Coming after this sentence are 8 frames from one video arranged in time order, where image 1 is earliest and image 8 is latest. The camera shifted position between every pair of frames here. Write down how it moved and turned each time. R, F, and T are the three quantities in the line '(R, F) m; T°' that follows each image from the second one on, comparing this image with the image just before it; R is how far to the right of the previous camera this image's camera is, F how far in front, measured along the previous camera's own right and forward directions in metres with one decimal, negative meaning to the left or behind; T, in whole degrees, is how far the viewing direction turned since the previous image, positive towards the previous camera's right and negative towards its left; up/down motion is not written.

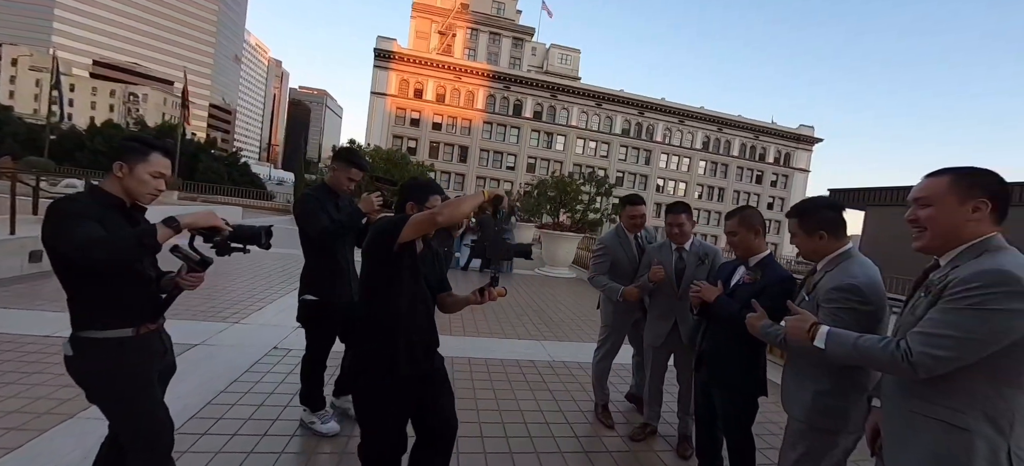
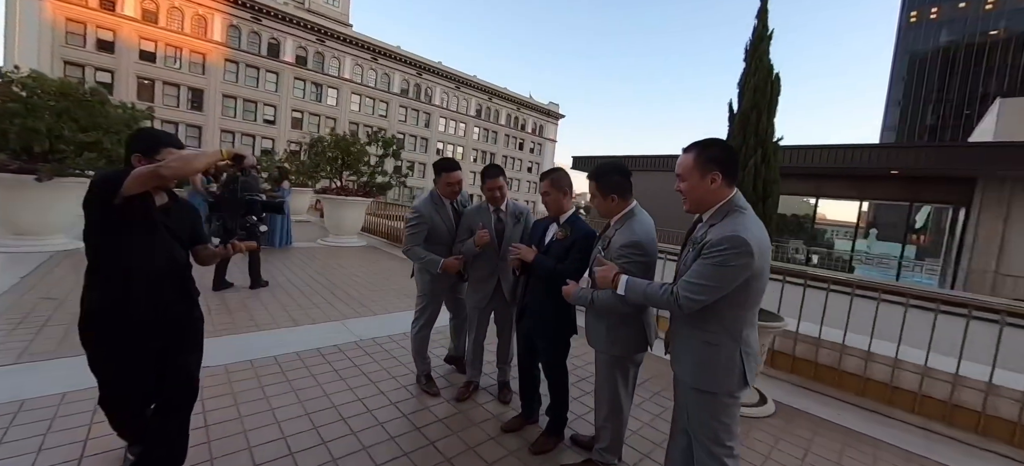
(-0.1, +0.2) m; +31°
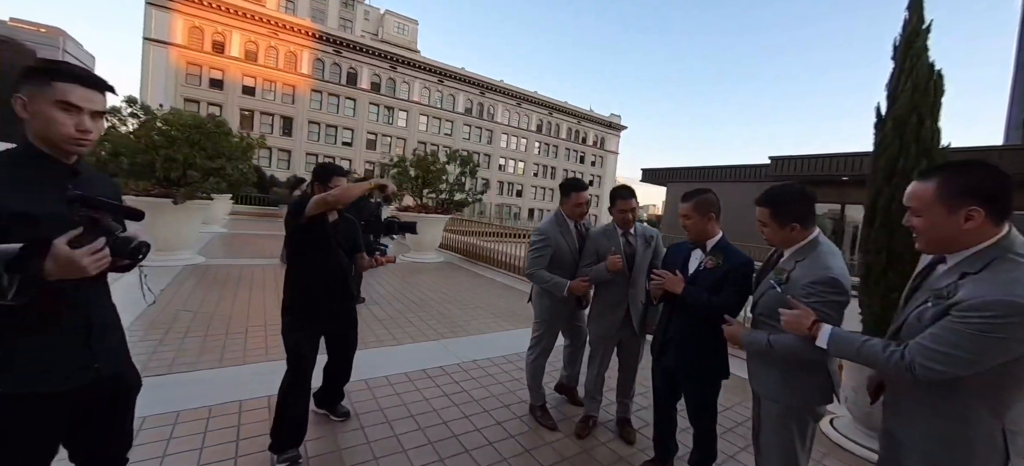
(-0.5, +0.1) m; -8°
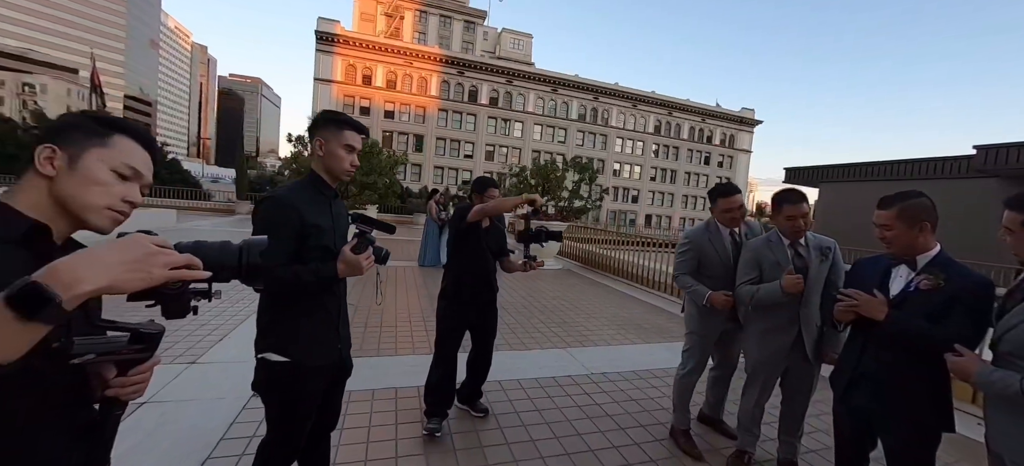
(-0.2, -0.1) m; -17°
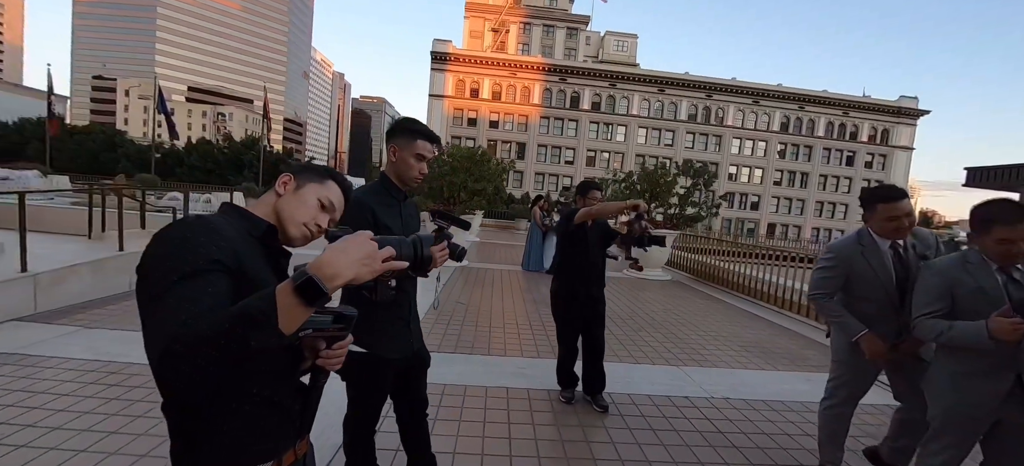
(-0.2, -0.1) m; -15°
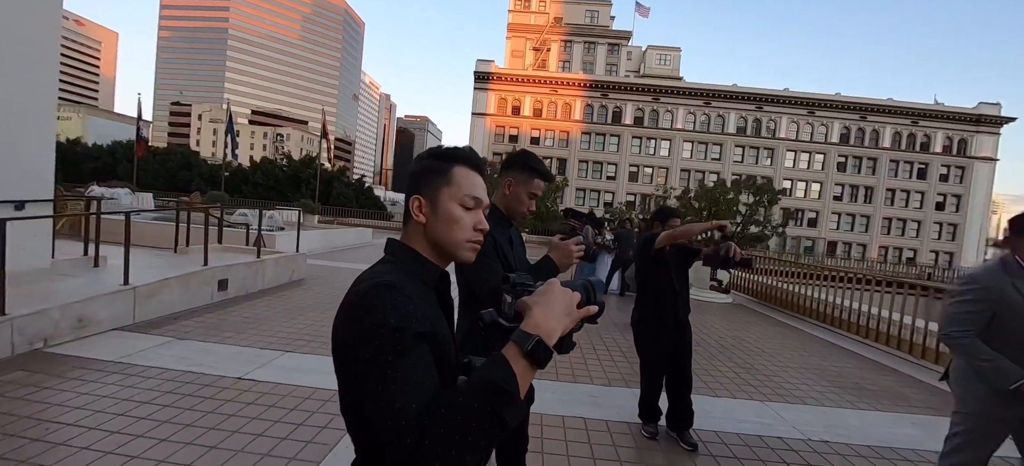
(-0.4, 0.0) m; -5°
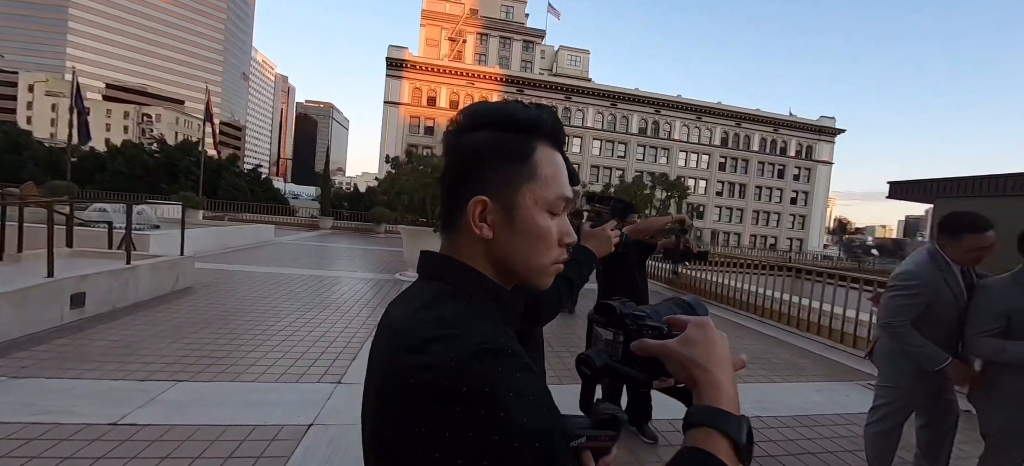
(-0.3, +0.3) m; +12°
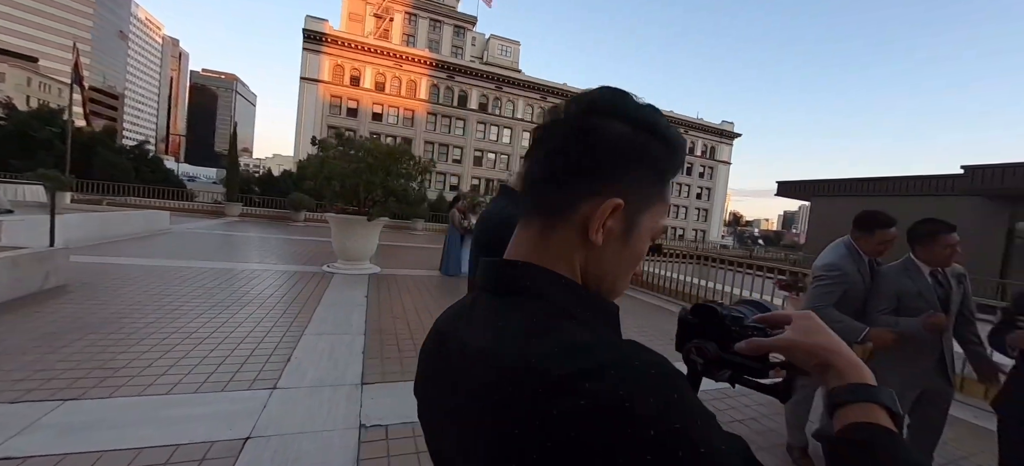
(-0.3, +0.1) m; +10°
